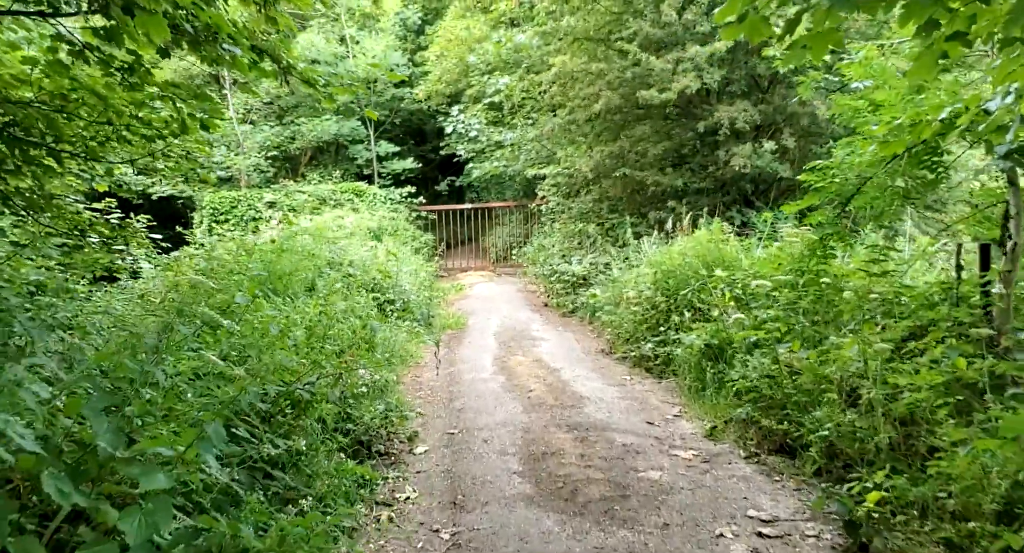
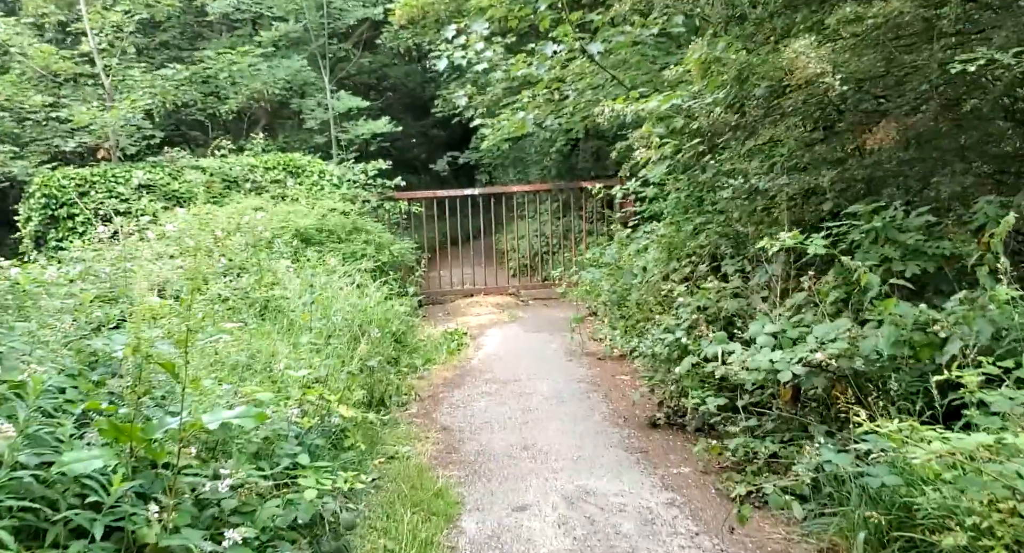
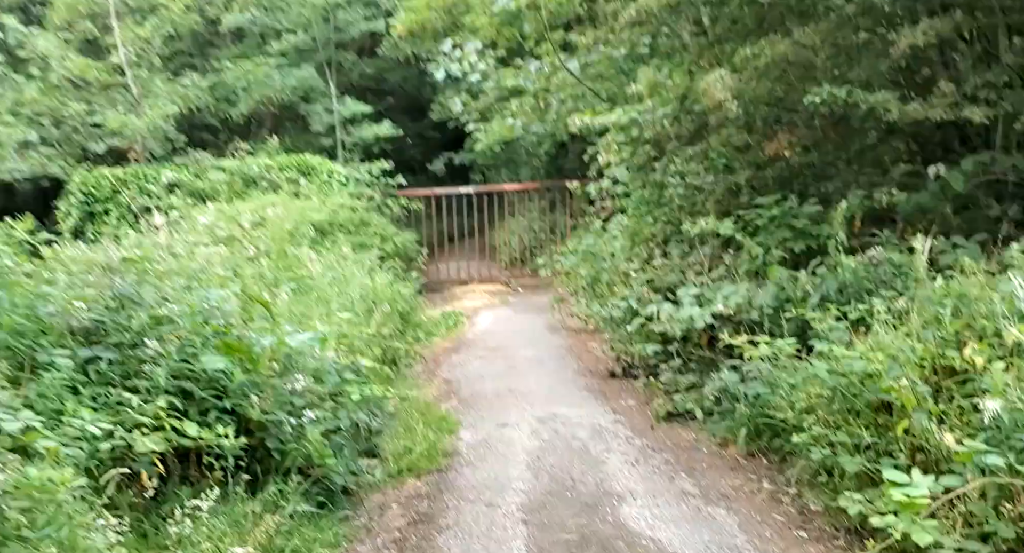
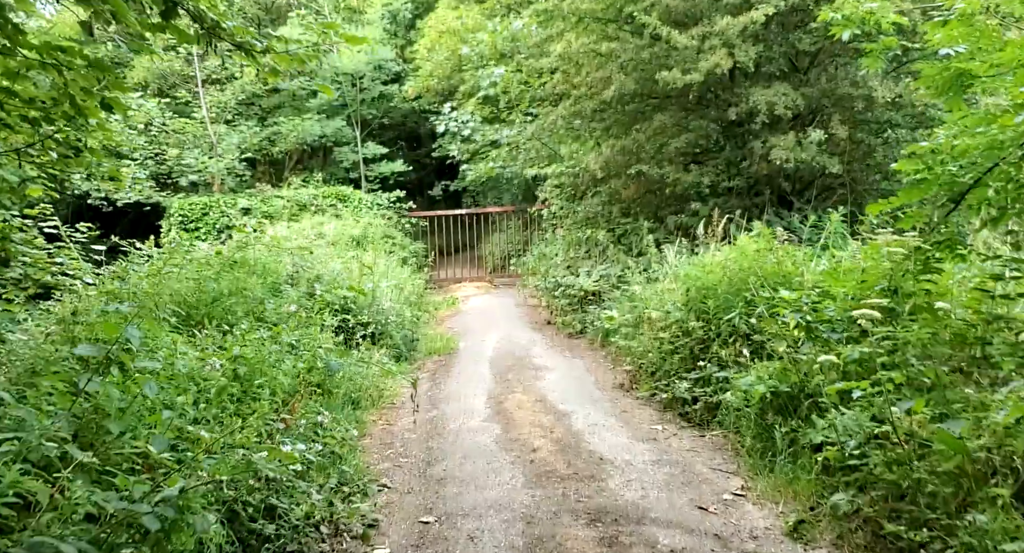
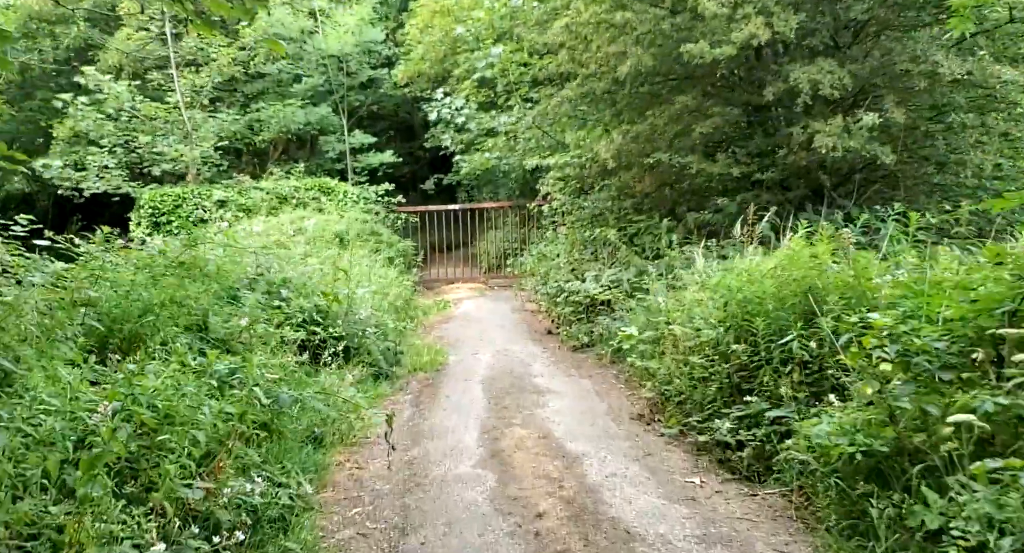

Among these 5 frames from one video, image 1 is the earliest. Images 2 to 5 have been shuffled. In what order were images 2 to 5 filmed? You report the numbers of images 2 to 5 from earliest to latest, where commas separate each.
4, 5, 3, 2
